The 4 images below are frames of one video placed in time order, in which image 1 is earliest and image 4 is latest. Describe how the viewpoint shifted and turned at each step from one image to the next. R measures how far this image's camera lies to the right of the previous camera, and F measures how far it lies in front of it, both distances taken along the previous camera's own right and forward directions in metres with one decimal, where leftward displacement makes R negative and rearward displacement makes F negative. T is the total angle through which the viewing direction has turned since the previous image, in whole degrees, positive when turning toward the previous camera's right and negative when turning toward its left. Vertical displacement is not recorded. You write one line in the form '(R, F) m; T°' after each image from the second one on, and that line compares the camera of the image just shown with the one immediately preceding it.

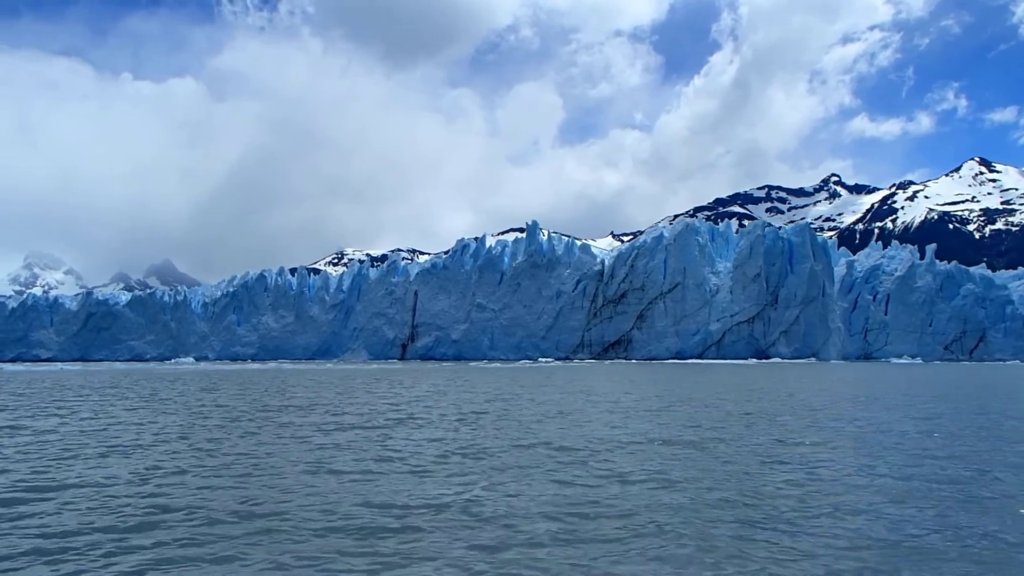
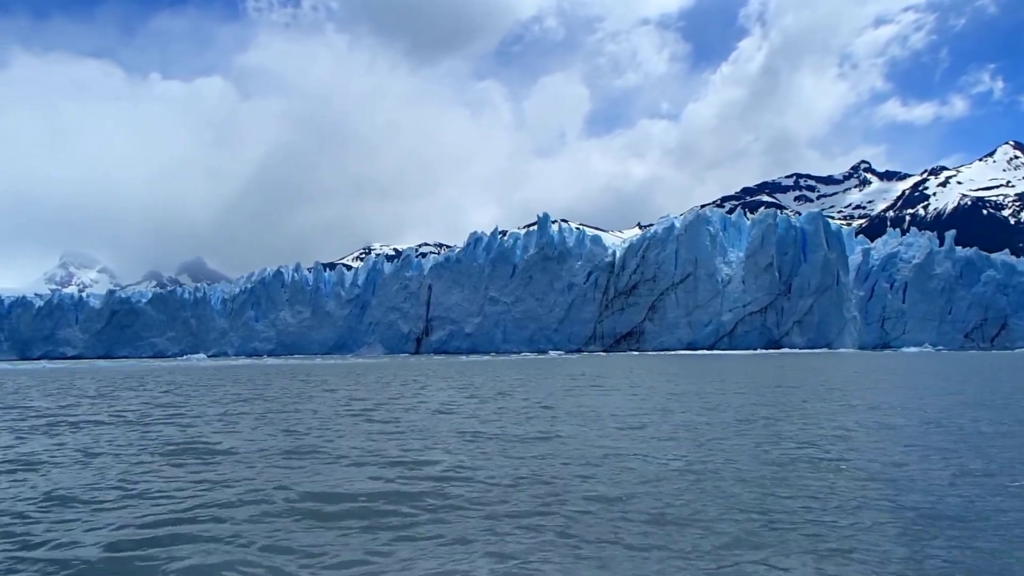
(+1.3, +0.2) m; -1°
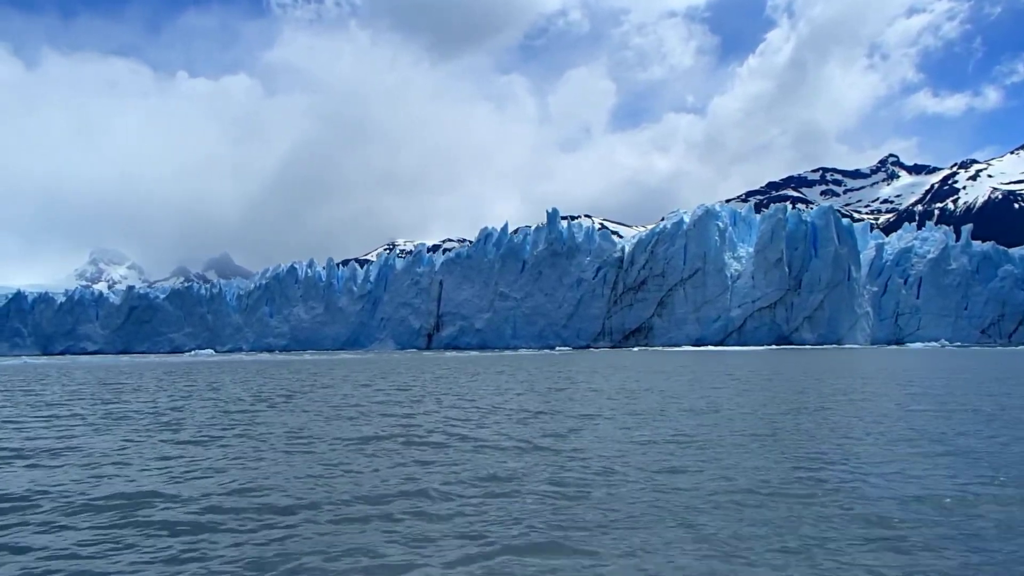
(+1.3, +0.2) m; -1°
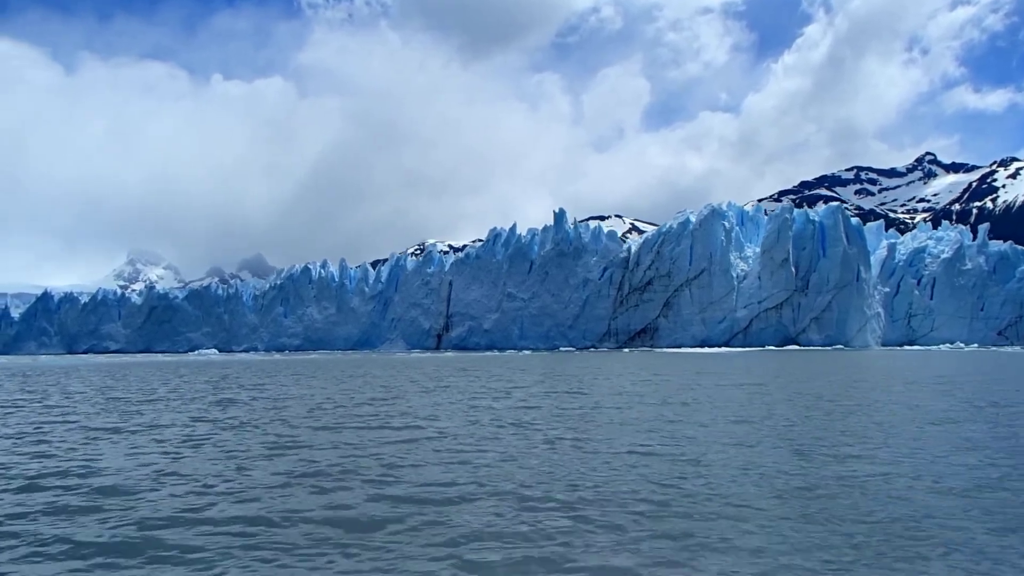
(+2.2, +0.5) m; -1°
